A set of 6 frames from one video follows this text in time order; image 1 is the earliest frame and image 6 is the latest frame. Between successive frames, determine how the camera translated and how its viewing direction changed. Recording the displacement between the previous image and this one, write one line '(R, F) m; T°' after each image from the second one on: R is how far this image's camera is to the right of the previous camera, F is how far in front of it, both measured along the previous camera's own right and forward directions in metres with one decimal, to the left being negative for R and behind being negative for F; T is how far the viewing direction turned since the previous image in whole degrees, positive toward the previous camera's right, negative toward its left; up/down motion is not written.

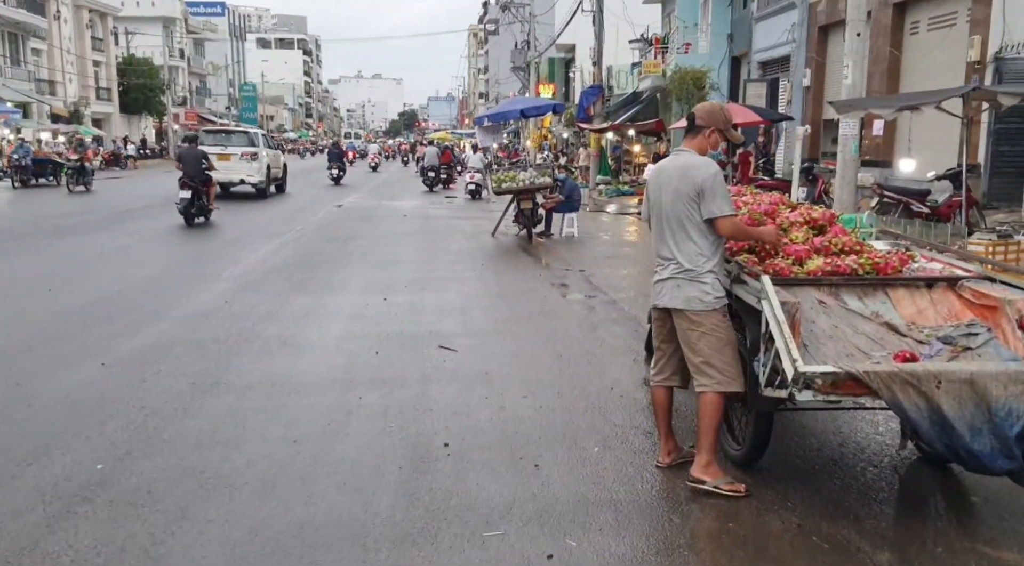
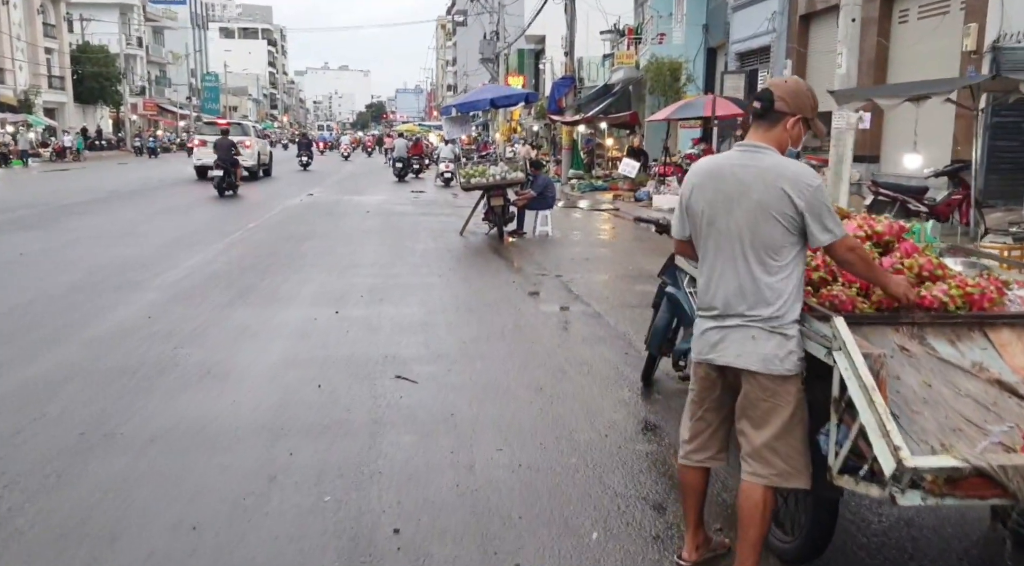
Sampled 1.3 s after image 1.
(0.0, +1.1) m; +2°
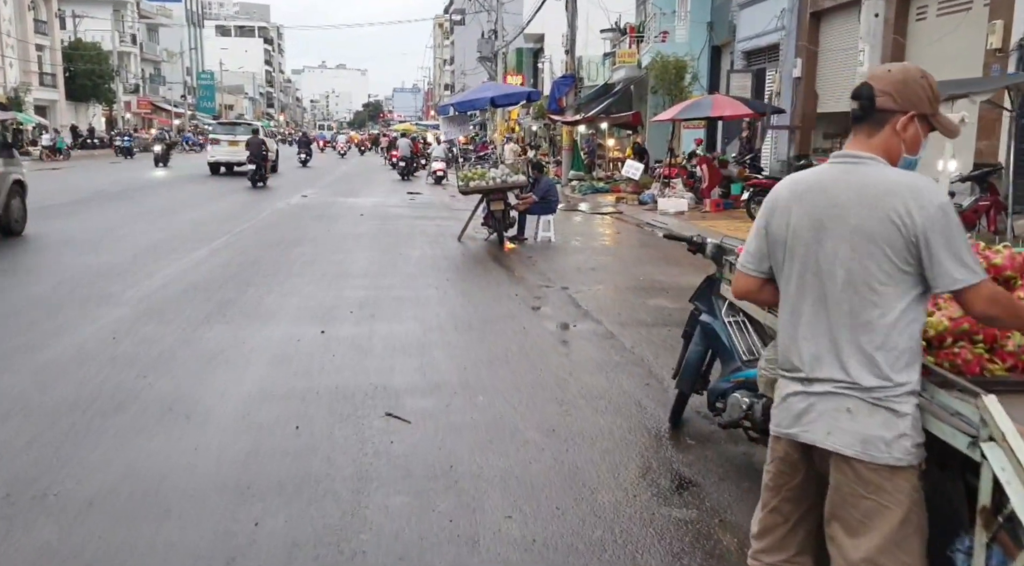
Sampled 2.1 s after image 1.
(-0.1, +0.7) m; 0°
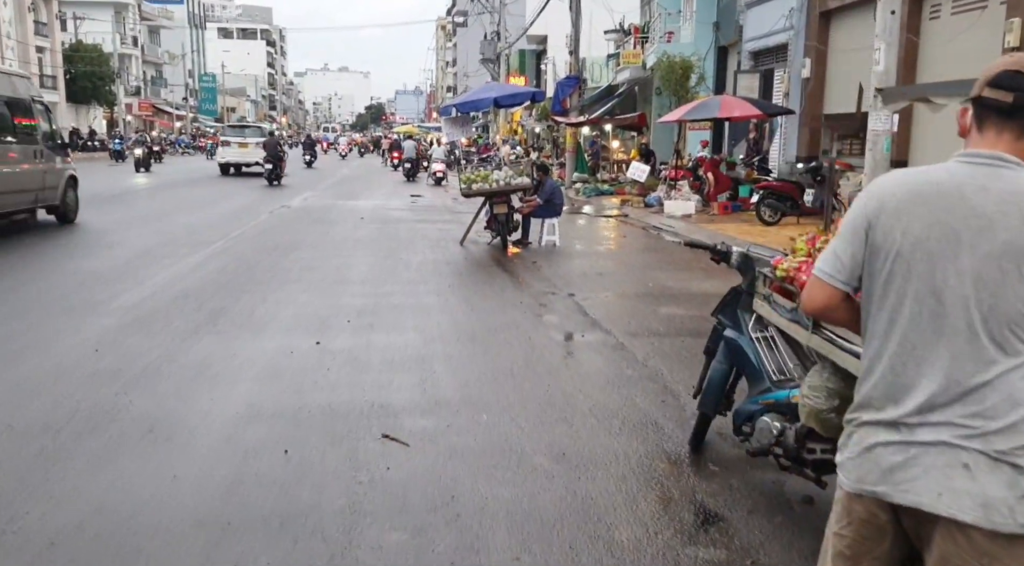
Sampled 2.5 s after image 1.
(0.0, +0.4) m; 0°
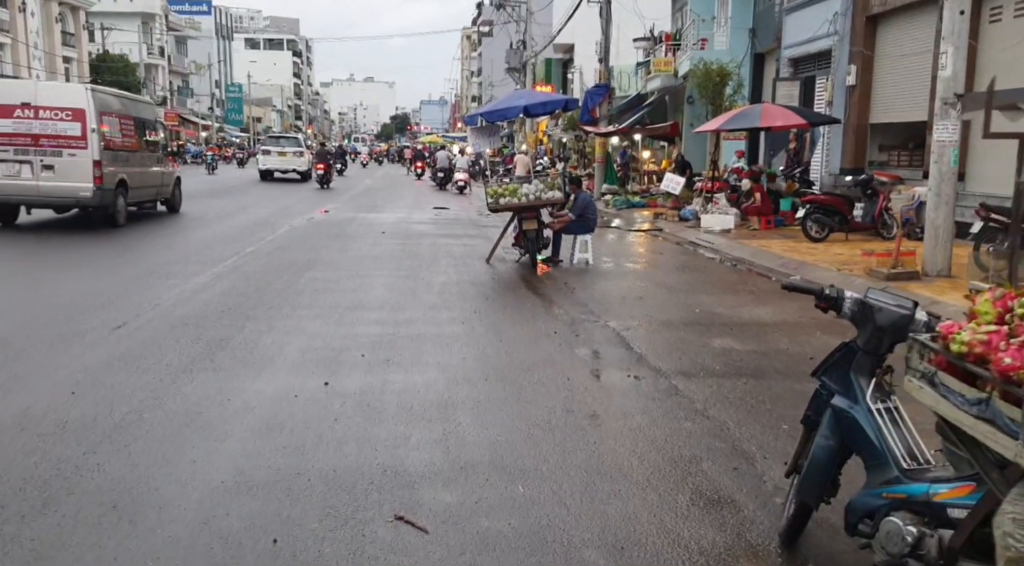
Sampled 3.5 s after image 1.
(-0.1, +0.9) m; -1°
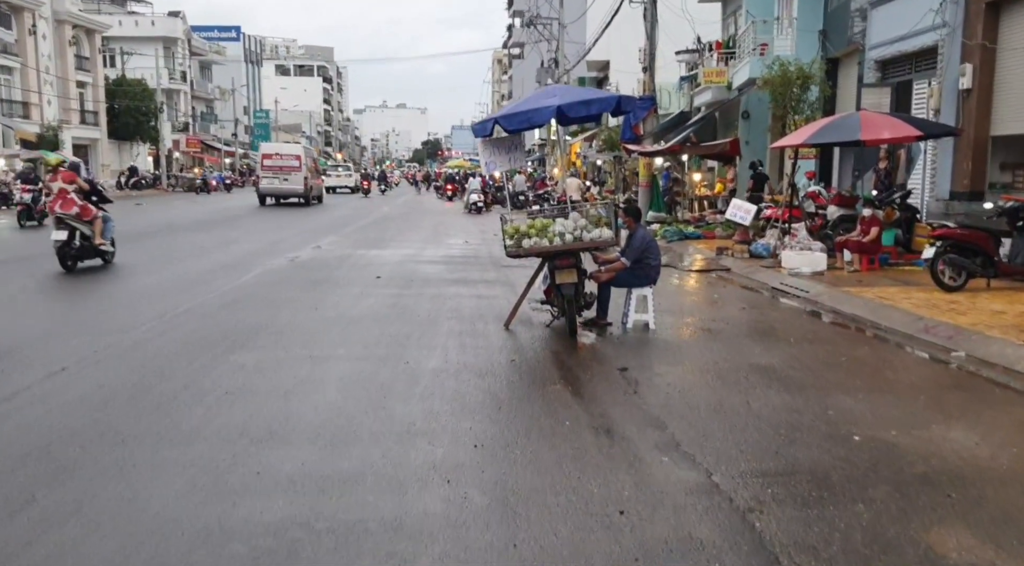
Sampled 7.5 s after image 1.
(0.0, +3.7) m; -2°
